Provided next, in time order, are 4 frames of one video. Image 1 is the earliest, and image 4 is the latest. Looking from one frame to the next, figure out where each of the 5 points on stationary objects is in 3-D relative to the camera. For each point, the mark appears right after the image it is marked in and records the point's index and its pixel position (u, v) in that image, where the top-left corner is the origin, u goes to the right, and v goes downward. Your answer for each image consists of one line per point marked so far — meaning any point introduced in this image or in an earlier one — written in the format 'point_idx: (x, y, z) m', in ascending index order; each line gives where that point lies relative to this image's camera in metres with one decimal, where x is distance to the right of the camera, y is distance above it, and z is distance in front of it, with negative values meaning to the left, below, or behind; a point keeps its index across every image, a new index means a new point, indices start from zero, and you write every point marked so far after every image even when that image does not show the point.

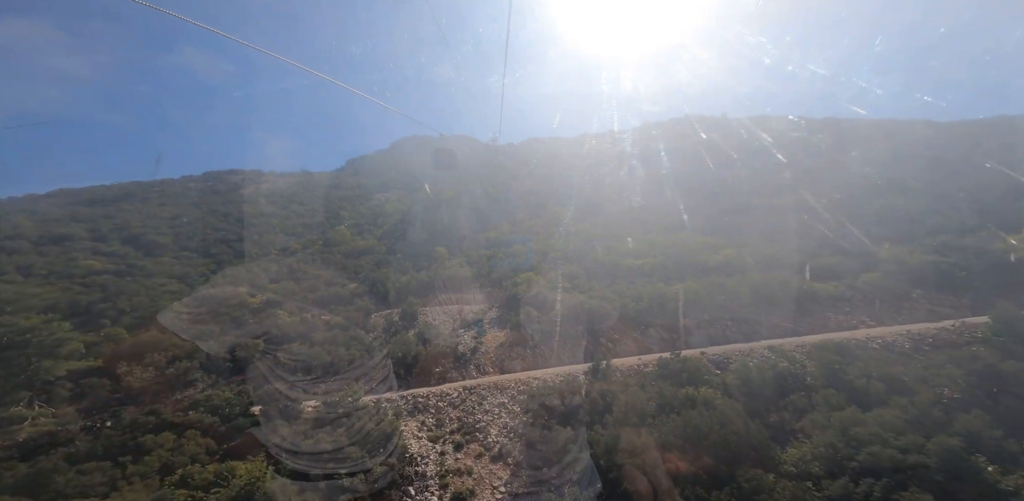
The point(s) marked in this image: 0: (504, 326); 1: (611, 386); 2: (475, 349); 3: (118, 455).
0: (-0.4, -3.0, +19.6) m
1: (+2.7, -3.8, +13.4) m
2: (-1.4, -3.7, +18.4) m
3: (-9.8, -5.1, +12.2) m
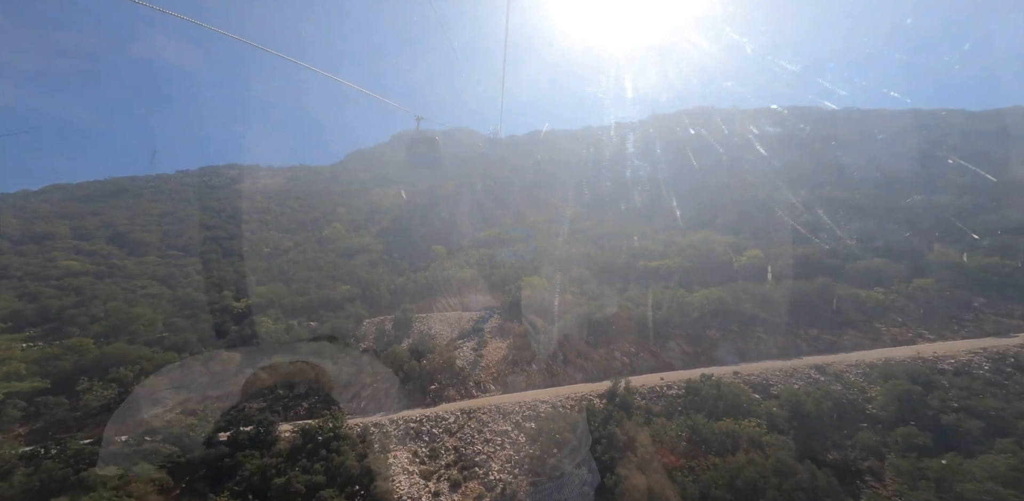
0: (-0.2, -3.1, +17.7) m
1: (+2.8, -3.9, +11.5) m
2: (-1.2, -3.7, +16.5) m
3: (-9.7, -5.2, +10.4) m
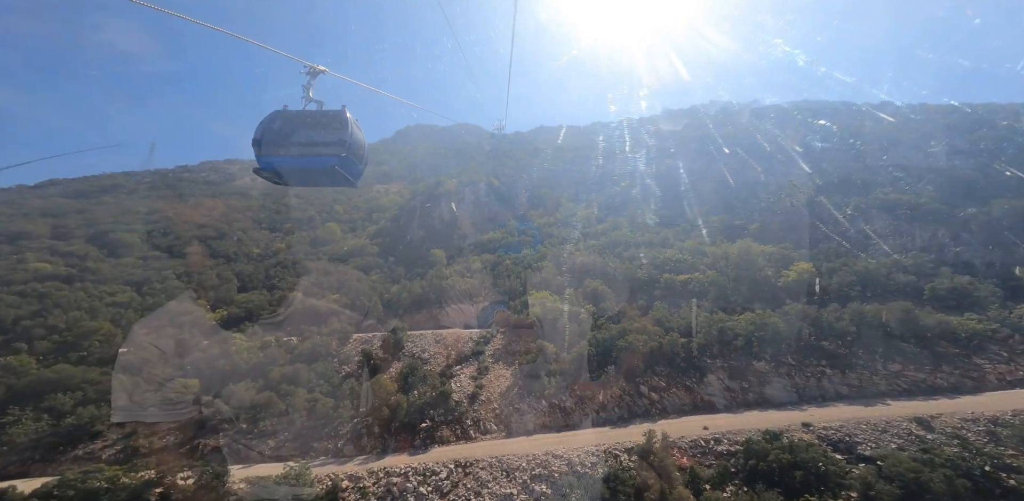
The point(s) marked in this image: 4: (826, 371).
0: (0.0, -3.4, +15.1) m
1: (+2.9, -4.2, +8.9) m
2: (-1.0, -4.0, +13.9) m
3: (-9.6, -5.5, +8.0) m
4: (+8.2, -3.1, +13.0) m
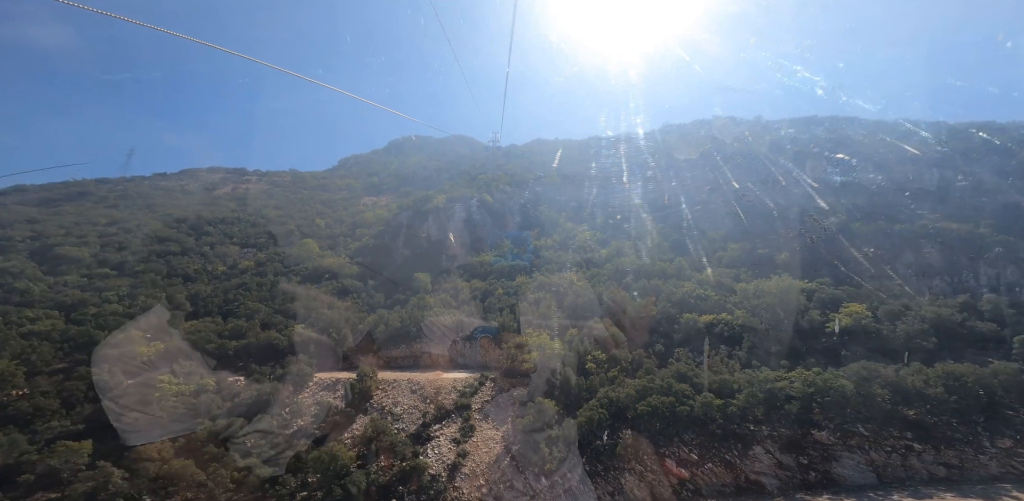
0: (-0.2, -4.1, +12.2) m
1: (+2.8, -4.8, +5.9) m
2: (-1.2, -4.7, +10.9) m
3: (-9.7, -5.8, +4.8) m
4: (+8.0, -3.9, +10.2) m
